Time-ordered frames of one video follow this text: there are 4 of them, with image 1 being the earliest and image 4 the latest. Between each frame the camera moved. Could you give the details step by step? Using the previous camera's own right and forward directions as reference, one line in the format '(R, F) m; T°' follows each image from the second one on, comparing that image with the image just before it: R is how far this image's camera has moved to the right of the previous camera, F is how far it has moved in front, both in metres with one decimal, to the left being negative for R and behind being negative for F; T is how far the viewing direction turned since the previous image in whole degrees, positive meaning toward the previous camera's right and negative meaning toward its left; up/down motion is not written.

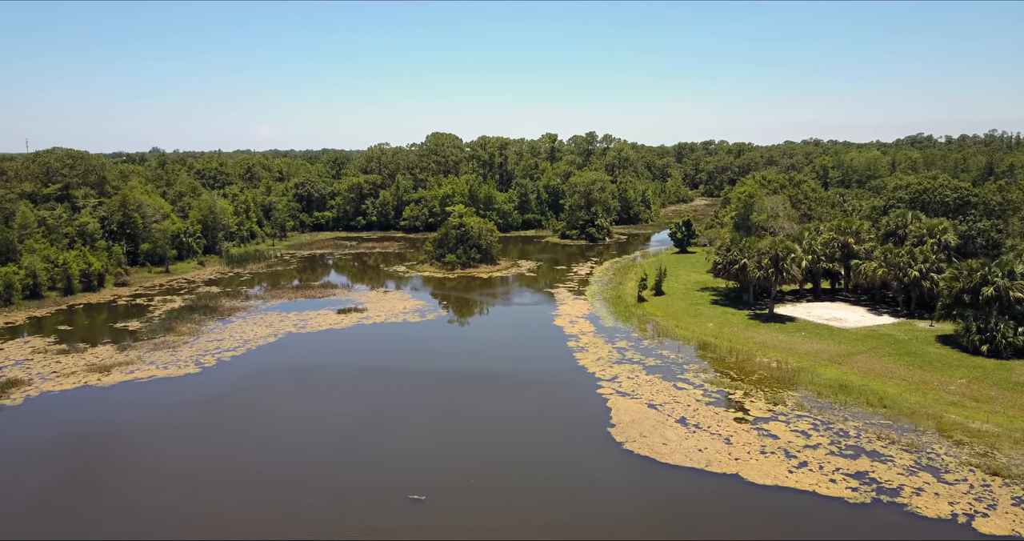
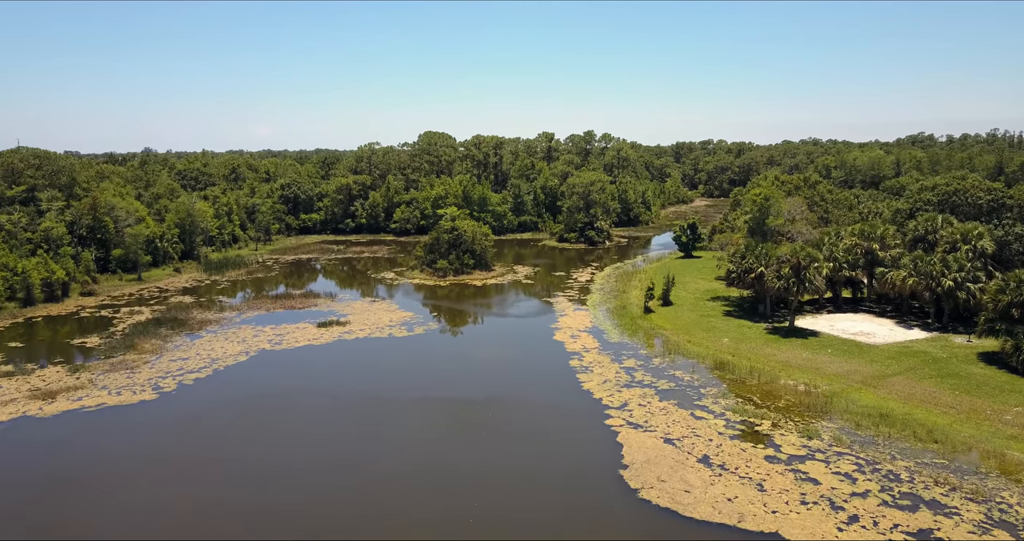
(0.0, +3.4) m; 0°
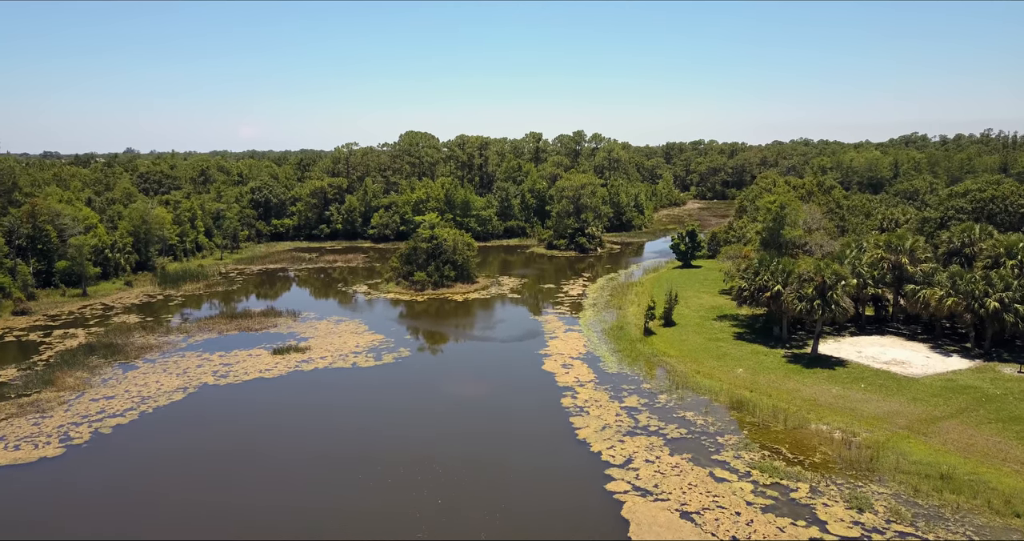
(+0.2, +4.7) m; +1°
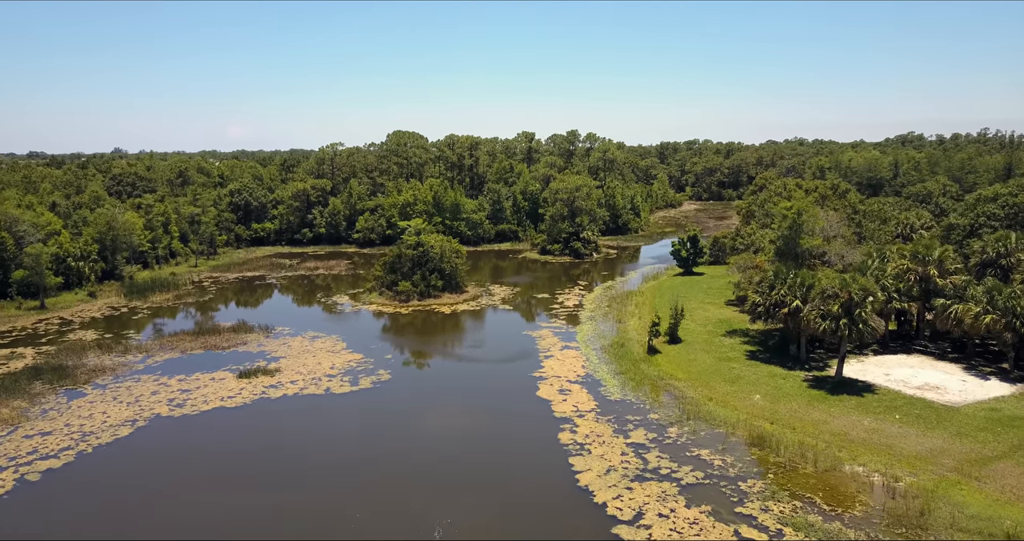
(0.0, +3.2) m; +1°
